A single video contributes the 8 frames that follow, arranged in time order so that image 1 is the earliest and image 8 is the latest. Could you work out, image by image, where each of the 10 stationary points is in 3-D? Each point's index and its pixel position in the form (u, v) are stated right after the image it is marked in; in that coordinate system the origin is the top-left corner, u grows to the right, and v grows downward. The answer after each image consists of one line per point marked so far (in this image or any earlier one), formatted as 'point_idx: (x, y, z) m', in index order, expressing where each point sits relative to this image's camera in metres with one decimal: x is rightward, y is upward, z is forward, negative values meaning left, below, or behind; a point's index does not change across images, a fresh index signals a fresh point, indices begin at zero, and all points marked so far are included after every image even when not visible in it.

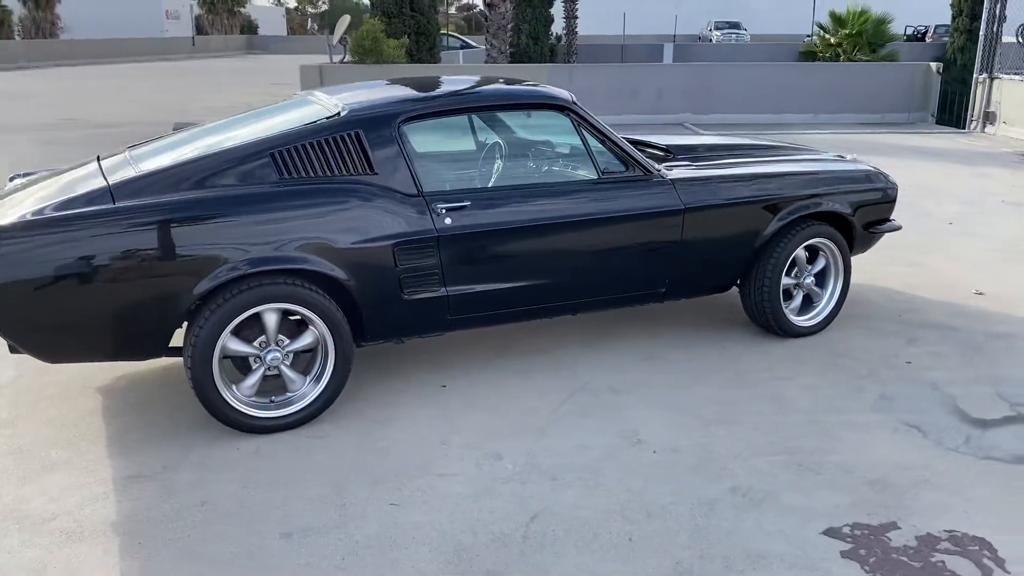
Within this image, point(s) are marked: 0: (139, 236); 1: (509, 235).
0: (-1.5, +0.2, +3.6) m
1: (0.0, +0.2, +4.3) m
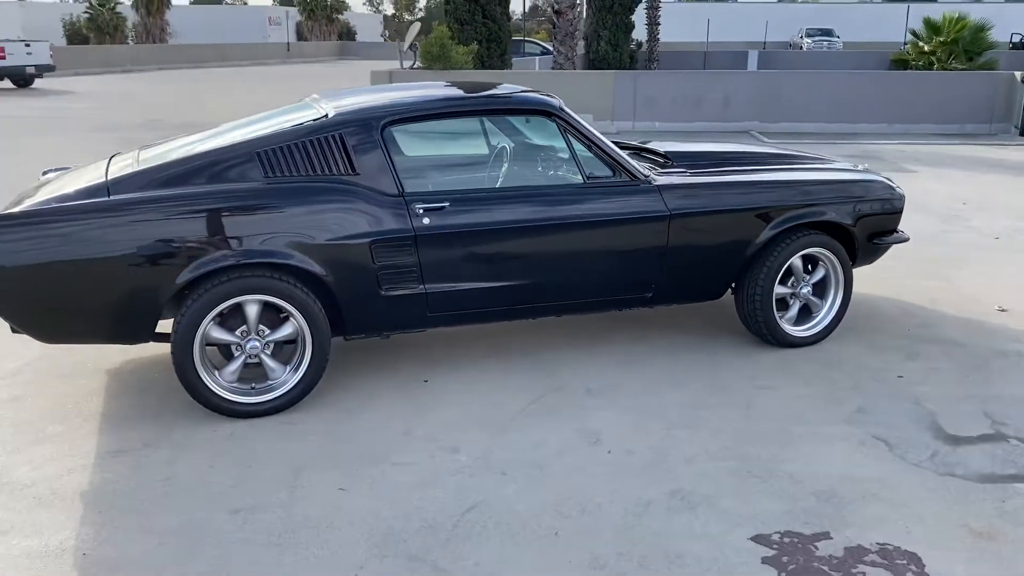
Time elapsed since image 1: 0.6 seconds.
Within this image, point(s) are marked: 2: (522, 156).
0: (-1.7, +0.3, +3.9) m
1: (-0.1, +0.2, +4.4) m
2: (+0.2, +0.7, +4.7) m
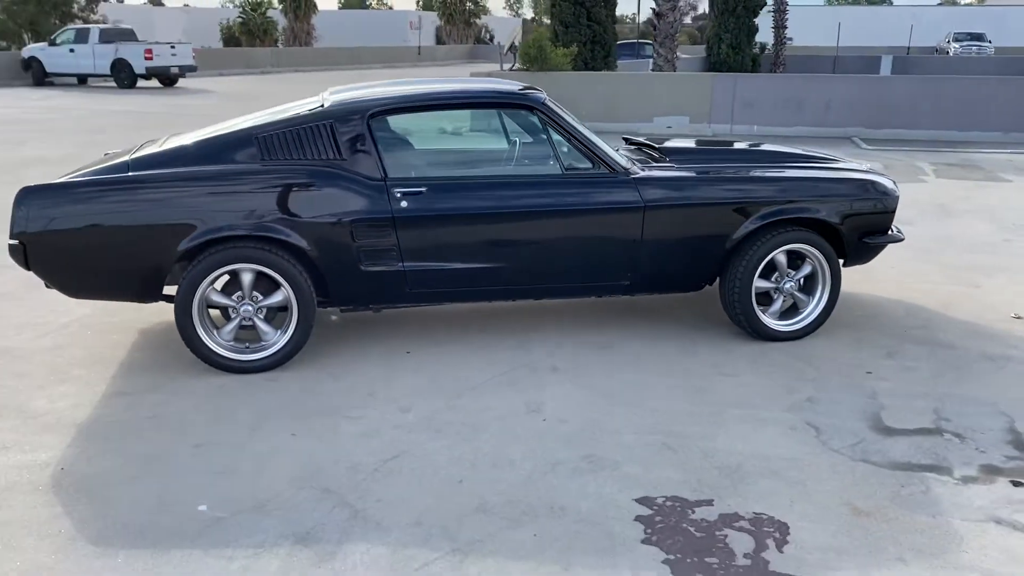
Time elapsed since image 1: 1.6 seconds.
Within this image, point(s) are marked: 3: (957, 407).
0: (-1.9, +0.4, +4.5) m
1: (-0.3, +0.4, +4.8) m
2: (+0.1, +0.8, +5.0) m
3: (+2.1, -0.6, +4.2) m
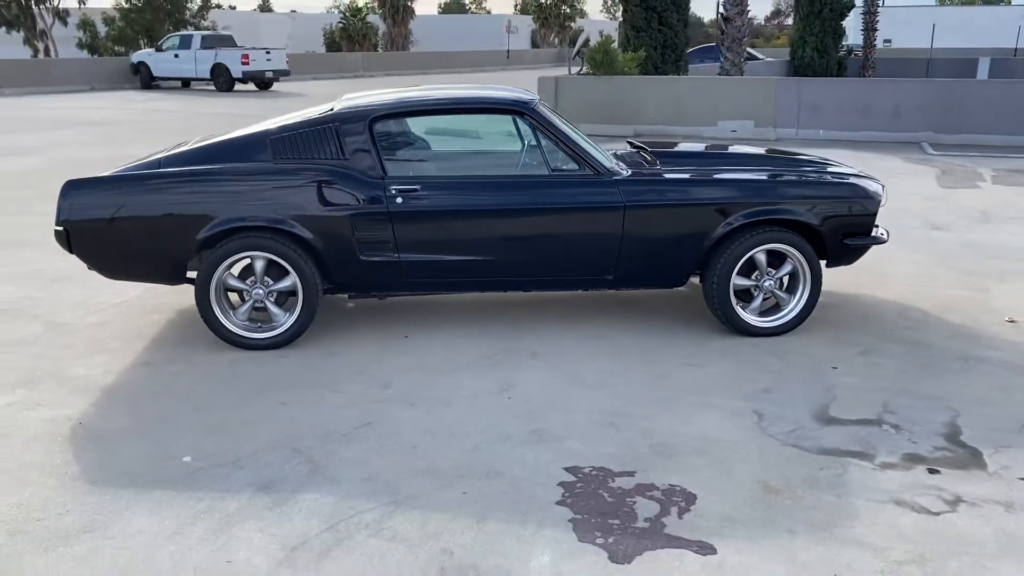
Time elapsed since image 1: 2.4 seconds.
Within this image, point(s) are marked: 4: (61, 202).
0: (-2.0, +0.5, +5.0) m
1: (-0.3, +0.4, +5.2) m
2: (+0.1, +0.8, +5.4) m
3: (+2.0, -0.6, +4.4) m
4: (-2.6, +0.5, +5.0) m
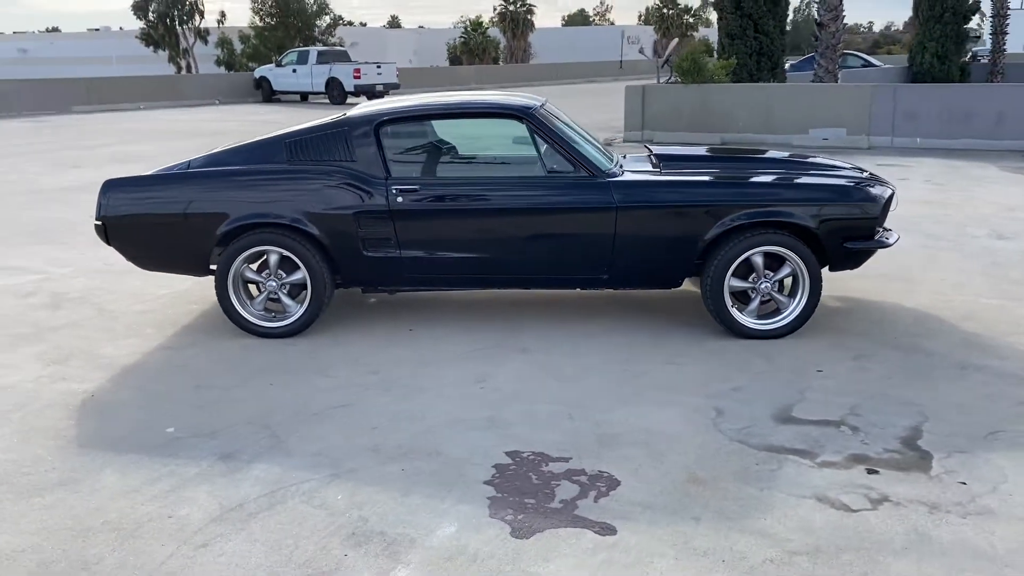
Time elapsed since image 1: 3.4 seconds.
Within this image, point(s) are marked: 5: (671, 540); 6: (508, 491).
0: (-2.0, +0.6, +5.5) m
1: (-0.4, +0.4, +5.4) m
2: (+0.1, +0.8, +5.6) m
3: (+1.8, -0.6, +4.4) m
4: (-2.6, +0.6, +5.6) m
5: (+0.6, -0.9, +3.2) m
6: (0.0, -0.8, +3.5) m
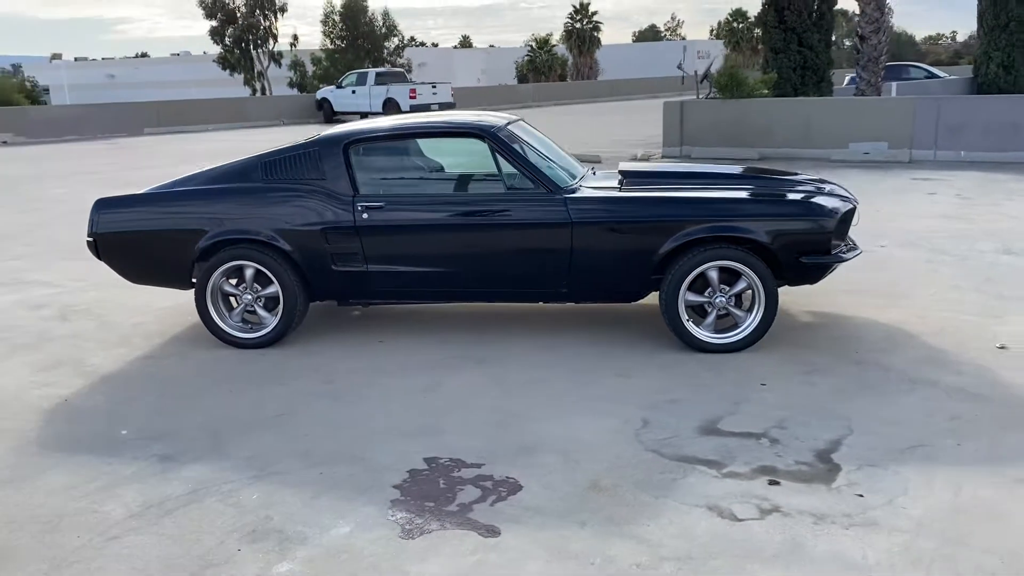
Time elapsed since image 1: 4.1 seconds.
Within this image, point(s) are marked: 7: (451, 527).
0: (-2.3, +0.5, +5.8) m
1: (-0.6, +0.4, +5.6) m
2: (-0.1, +0.7, +5.8) m
3: (+1.4, -0.6, +4.4) m
4: (-2.8, +0.5, +6.0) m
5: (+0.1, -0.9, +3.3) m
6: (-0.4, -0.9, +3.7) m
7: (-0.2, -0.9, +3.4) m
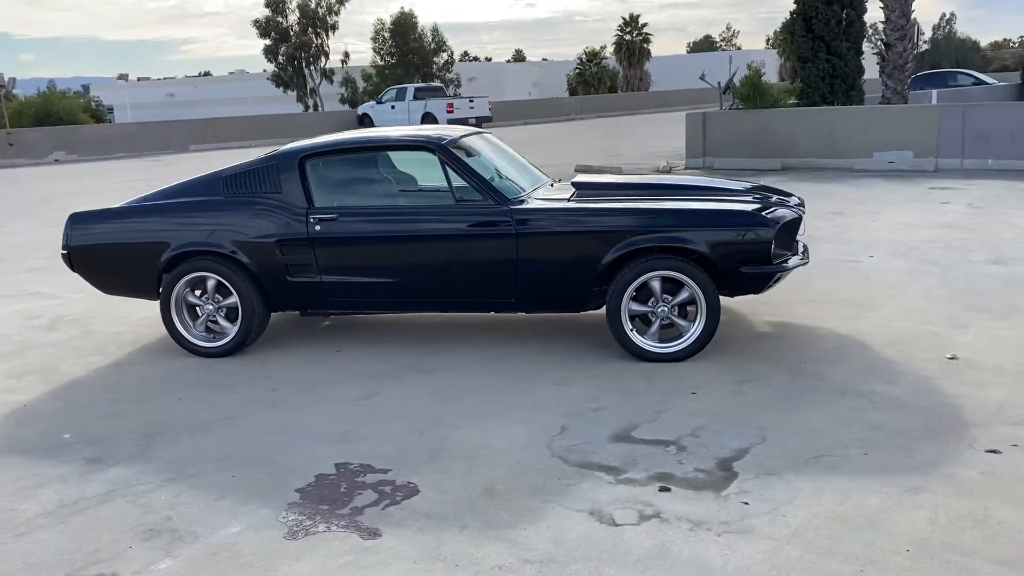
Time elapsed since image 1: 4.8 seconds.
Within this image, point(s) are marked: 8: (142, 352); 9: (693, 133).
0: (-2.6, +0.4, +6.1) m
1: (-1.0, +0.3, +5.8) m
2: (-0.5, +0.7, +5.9) m
3: (+1.0, -0.7, +4.4) m
4: (-3.1, +0.4, +6.2) m
5: (-0.3, -1.0, +3.4) m
6: (-0.9, -0.9, +3.8) m
7: (-0.7, -1.0, +3.5) m
8: (-2.7, -0.5, +6.3) m
9: (+3.7, +3.2, +18.3) m
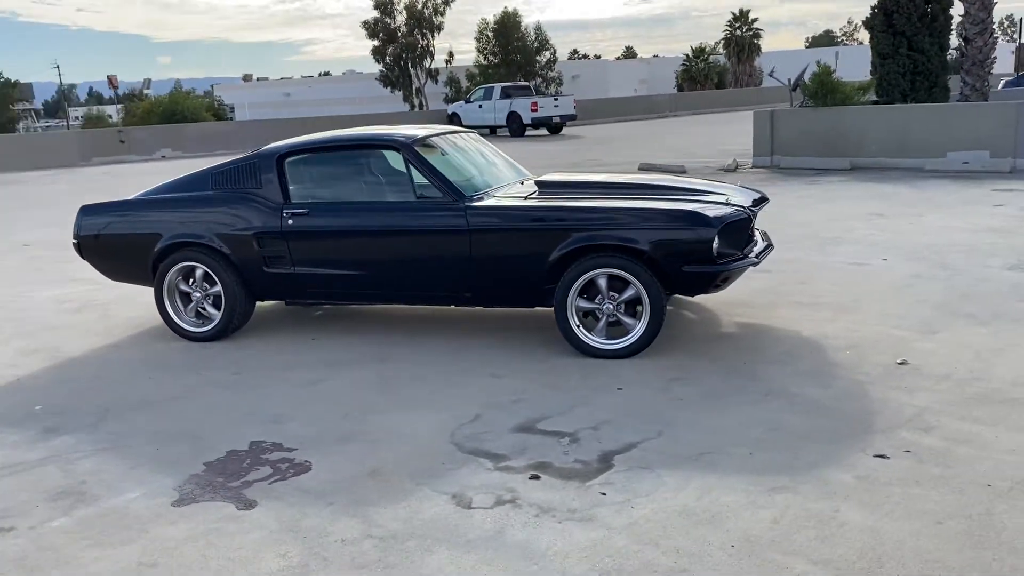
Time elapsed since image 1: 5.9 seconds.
0: (-2.8, +0.5, +6.6) m
1: (-1.2, +0.3, +6.1) m
2: (-0.7, +0.7, +6.1) m
3: (+0.6, -0.7, +4.5) m
4: (-3.3, +0.5, +6.8) m
5: (-0.9, -0.9, +3.6) m
6: (-1.4, -0.8, +4.1) m
7: (-1.3, -0.9, +3.8) m
8: (-2.9, -0.4, +6.8) m
9: (+5.0, +3.2, +18.0) m
